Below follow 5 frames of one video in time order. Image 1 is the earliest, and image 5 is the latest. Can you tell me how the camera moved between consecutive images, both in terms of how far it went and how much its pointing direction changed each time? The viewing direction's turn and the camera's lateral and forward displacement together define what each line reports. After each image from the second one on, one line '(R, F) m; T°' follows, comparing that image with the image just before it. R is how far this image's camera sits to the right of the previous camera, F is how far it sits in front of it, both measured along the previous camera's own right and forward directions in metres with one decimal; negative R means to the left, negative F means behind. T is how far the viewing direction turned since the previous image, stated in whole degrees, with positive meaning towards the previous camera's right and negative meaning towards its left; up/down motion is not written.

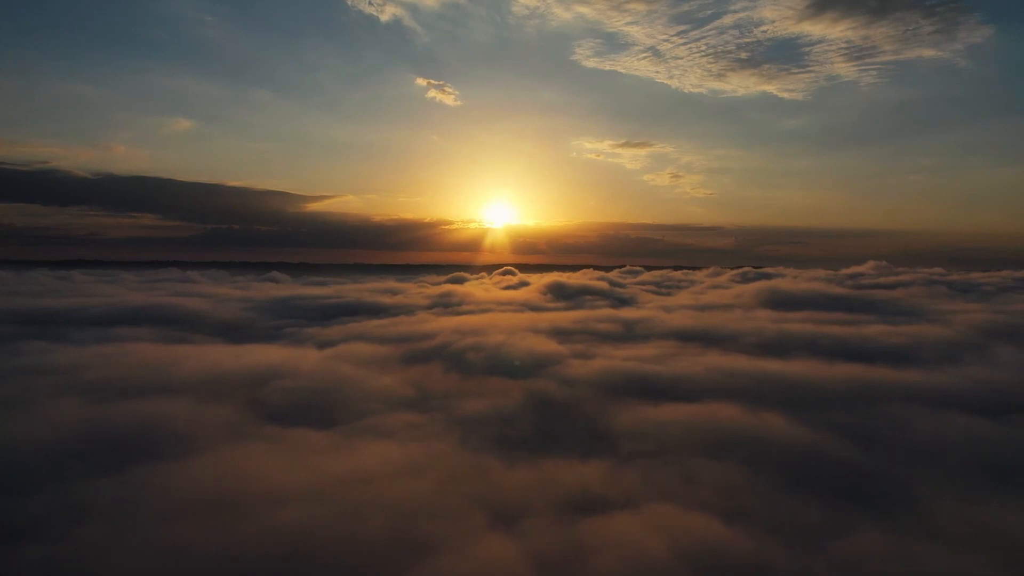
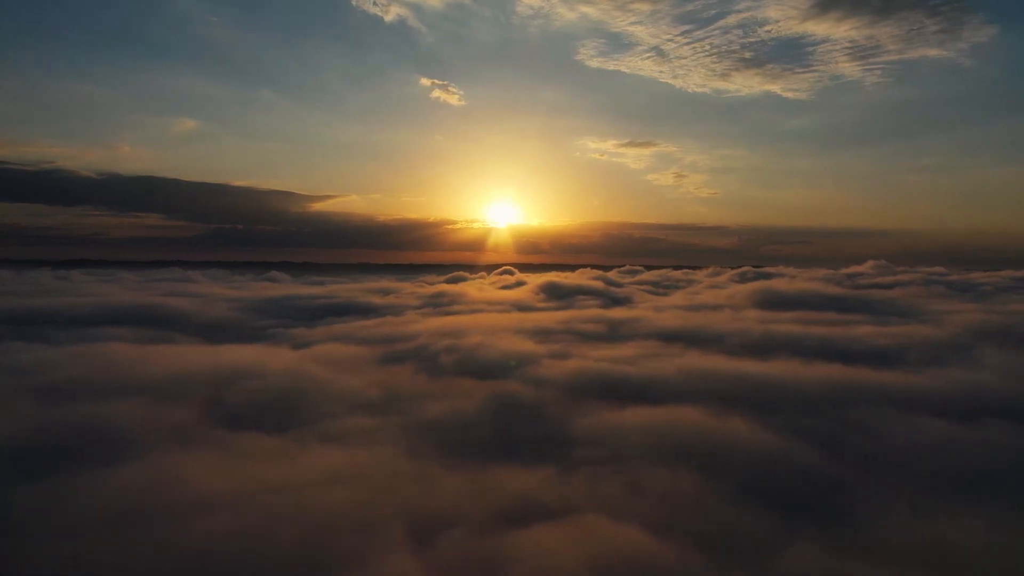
(+2.9, +1.1) m; 0°
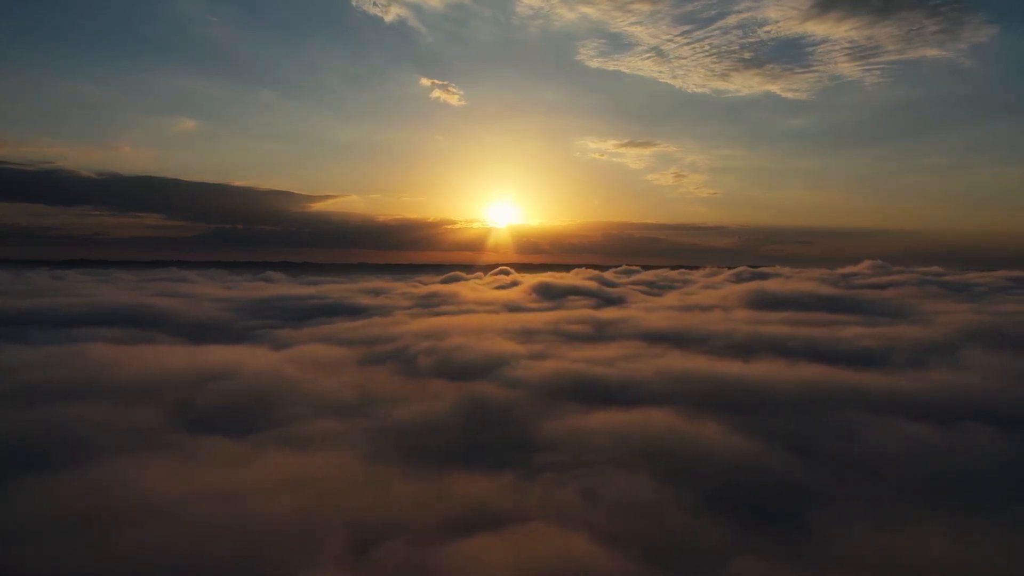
(+2.2, +0.8) m; 0°
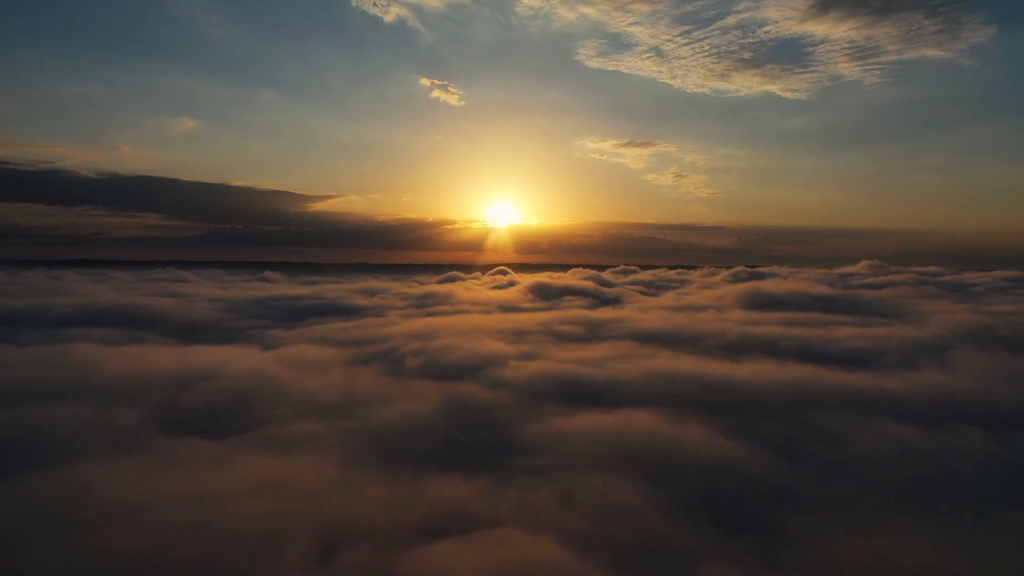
(+1.1, +0.4) m; 0°
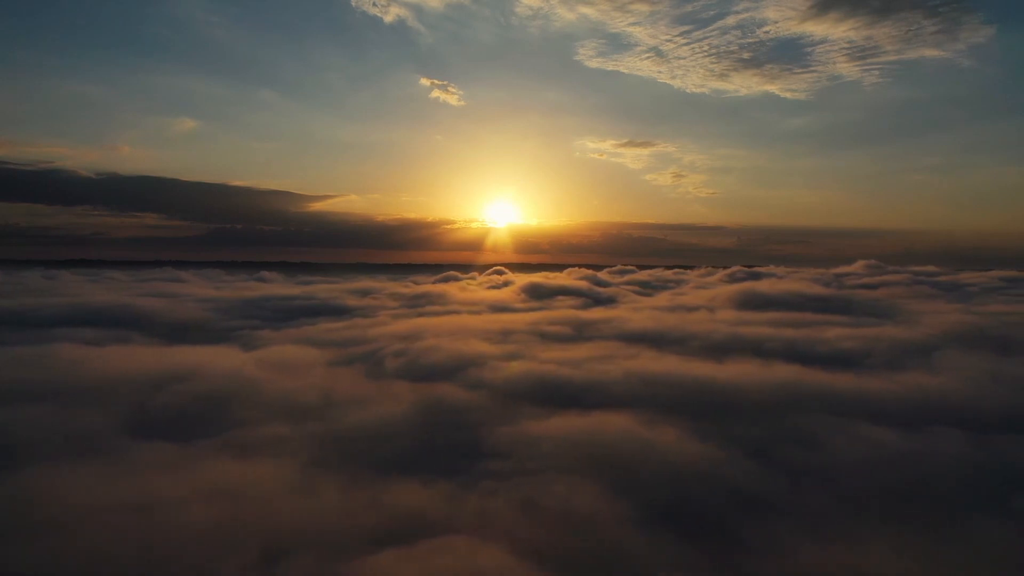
(+1.9, +0.6) m; 0°
